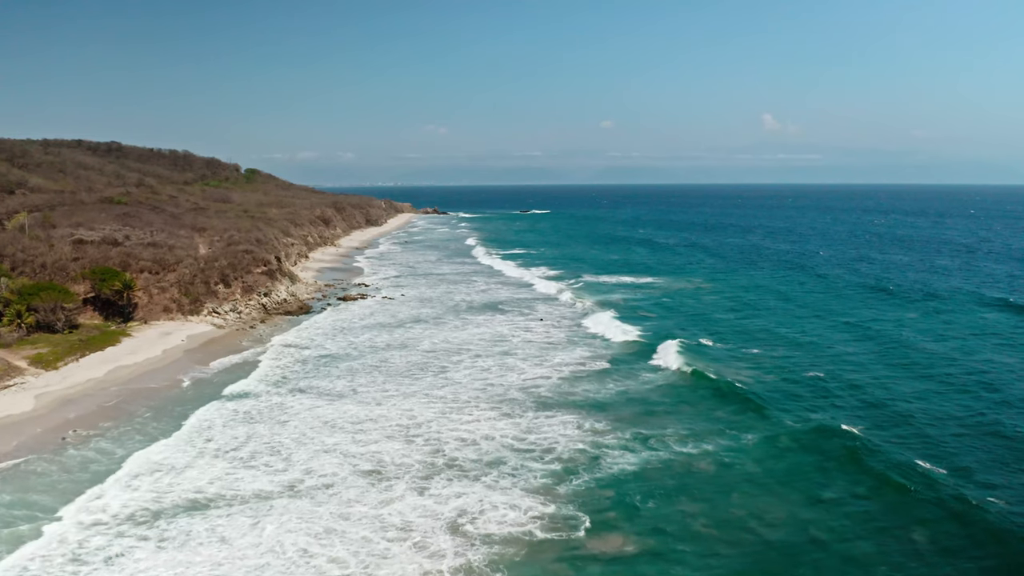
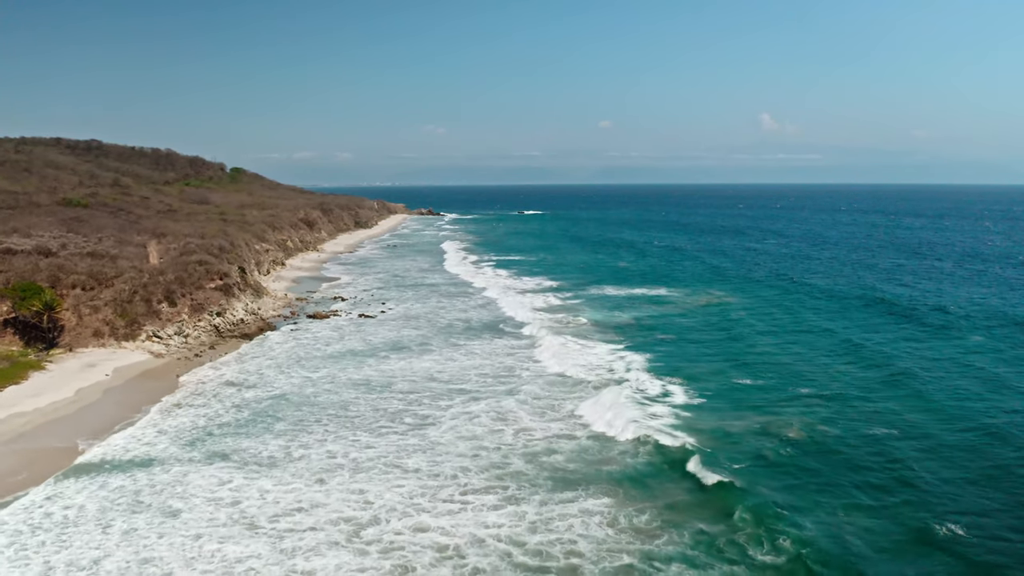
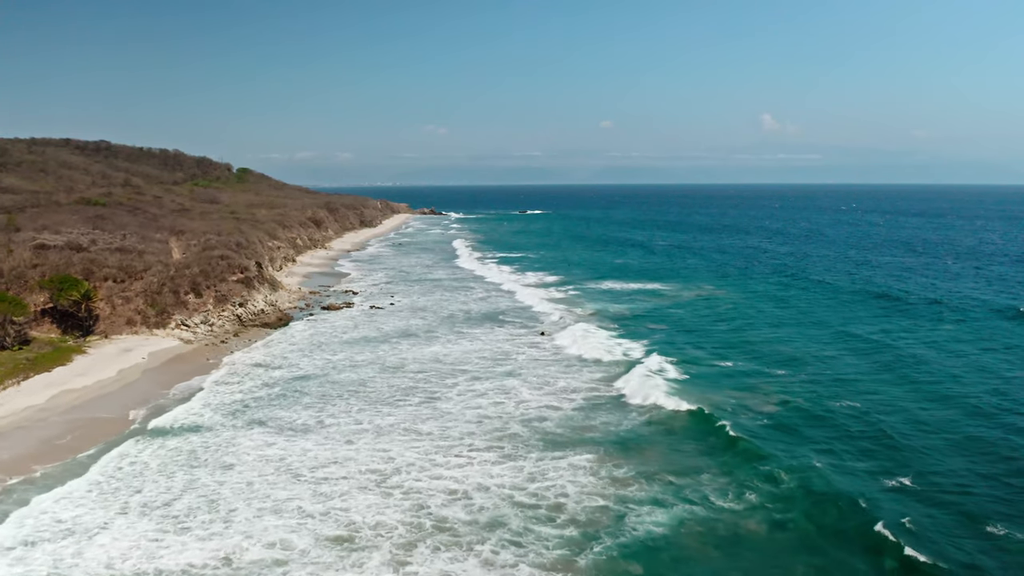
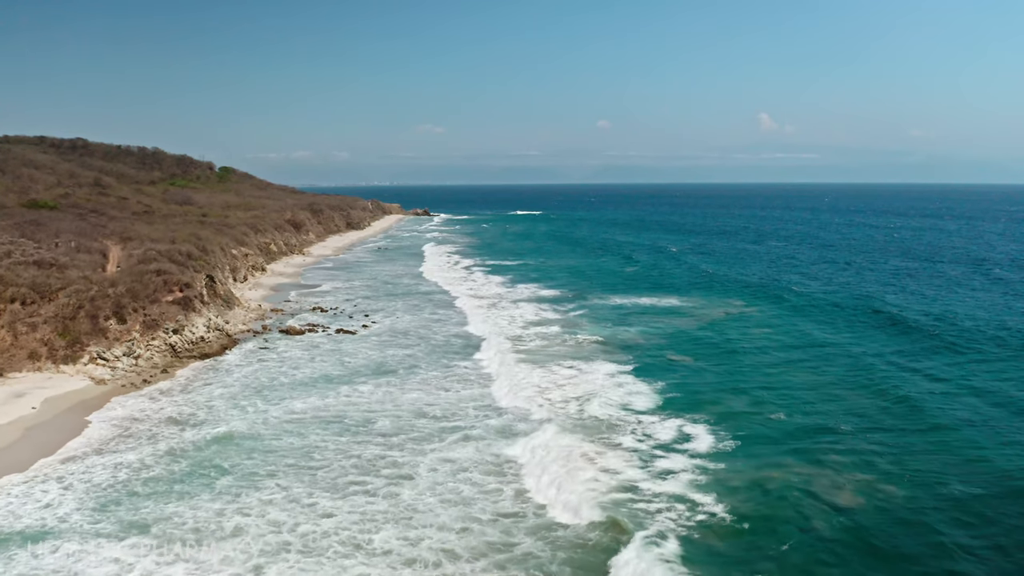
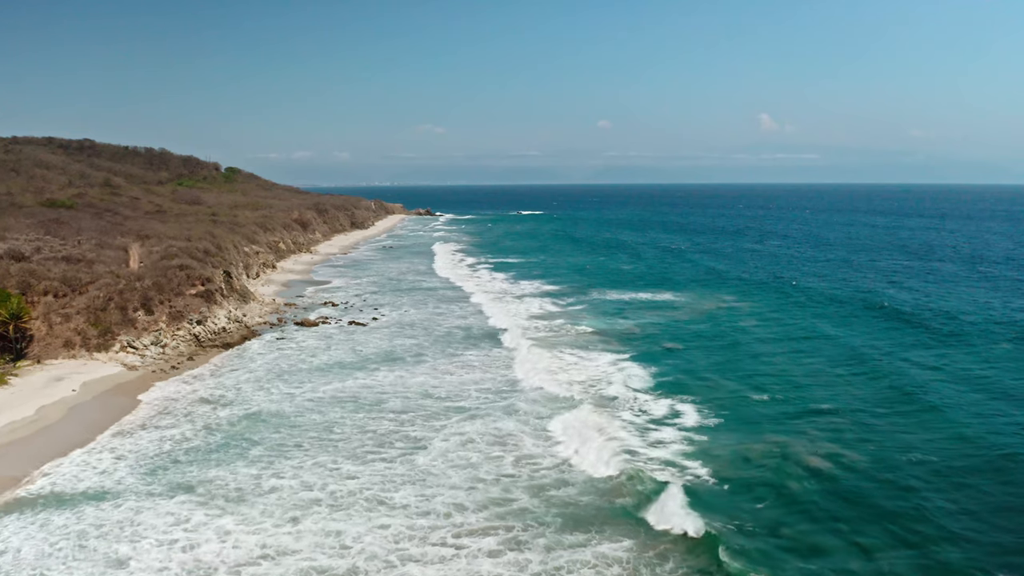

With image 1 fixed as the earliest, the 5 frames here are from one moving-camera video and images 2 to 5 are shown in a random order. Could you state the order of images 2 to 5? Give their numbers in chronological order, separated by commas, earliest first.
3, 2, 5, 4
